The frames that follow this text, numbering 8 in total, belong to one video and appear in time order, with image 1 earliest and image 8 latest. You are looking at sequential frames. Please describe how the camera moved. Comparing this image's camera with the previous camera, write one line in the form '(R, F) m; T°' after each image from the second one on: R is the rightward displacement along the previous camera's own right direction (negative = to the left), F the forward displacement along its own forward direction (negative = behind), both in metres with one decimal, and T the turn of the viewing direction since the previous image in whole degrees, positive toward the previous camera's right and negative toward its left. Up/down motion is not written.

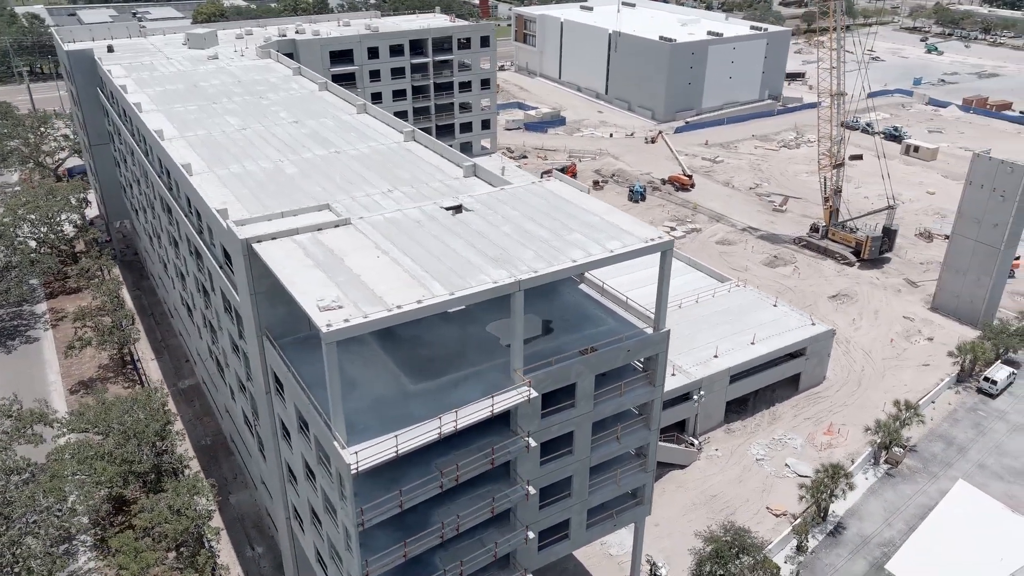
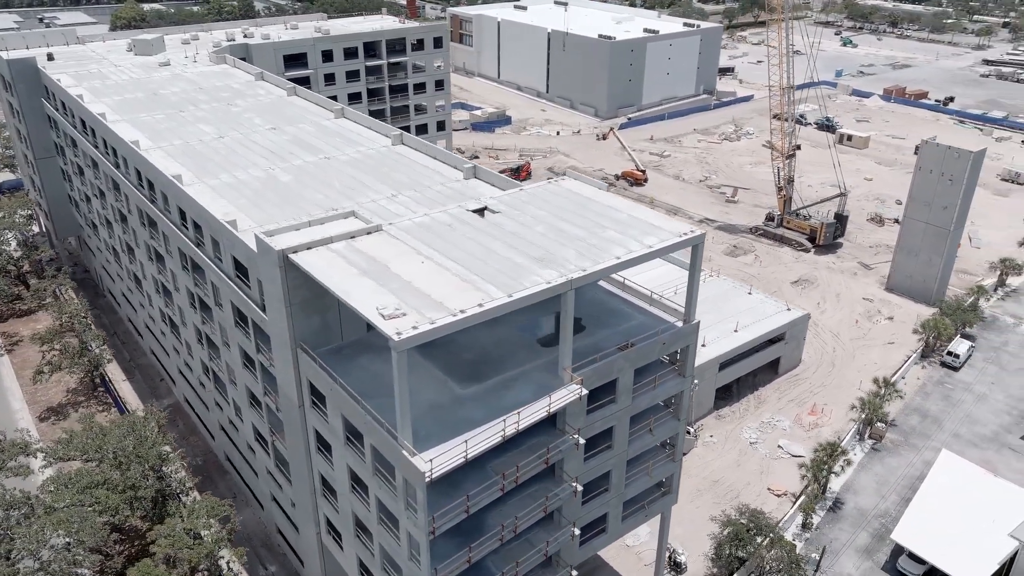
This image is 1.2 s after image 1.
(-4.1, +0.1) m; +5°
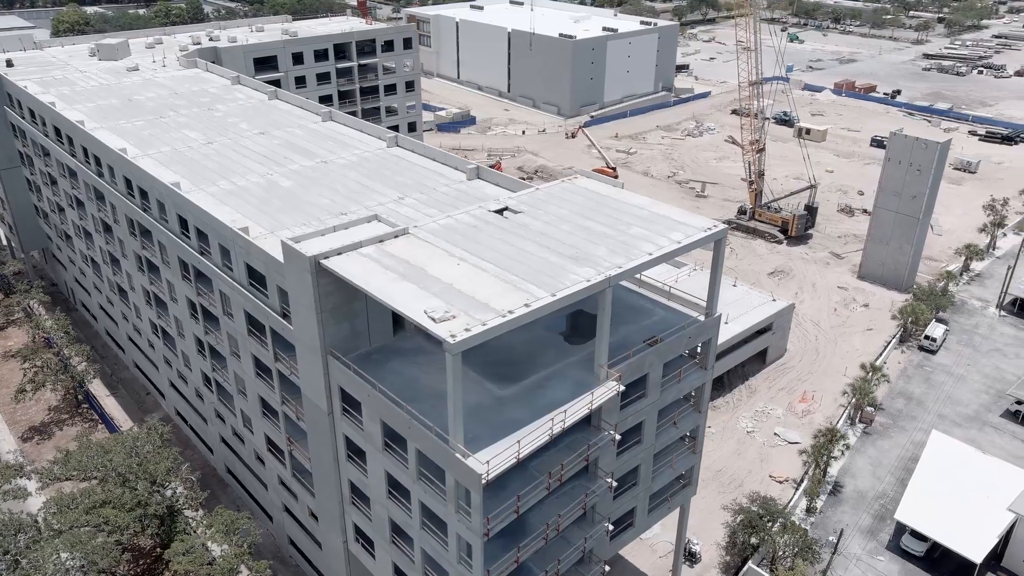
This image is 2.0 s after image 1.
(-2.9, +0.1) m; +3°
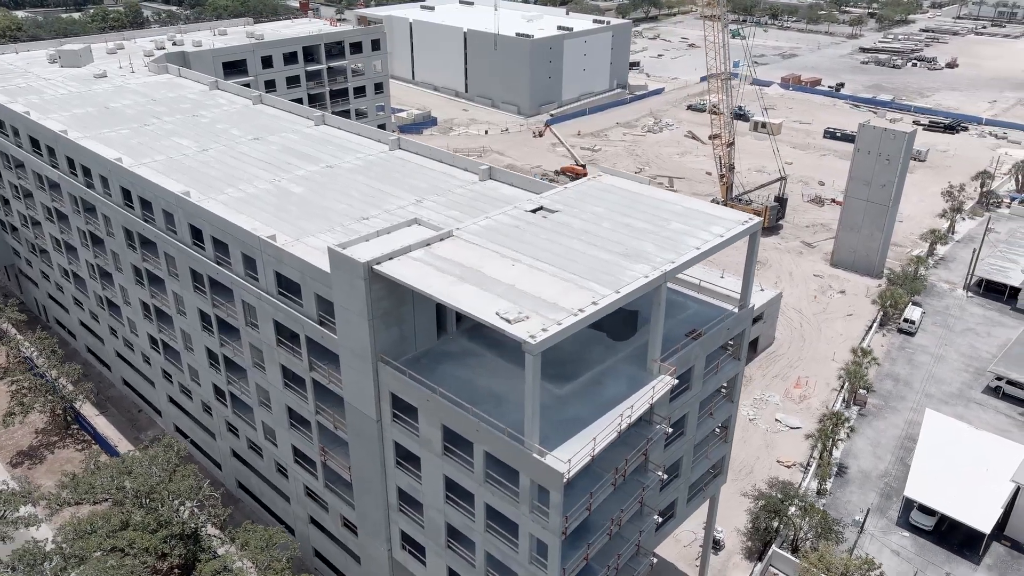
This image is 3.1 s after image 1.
(-3.8, +0.1) m; +4°
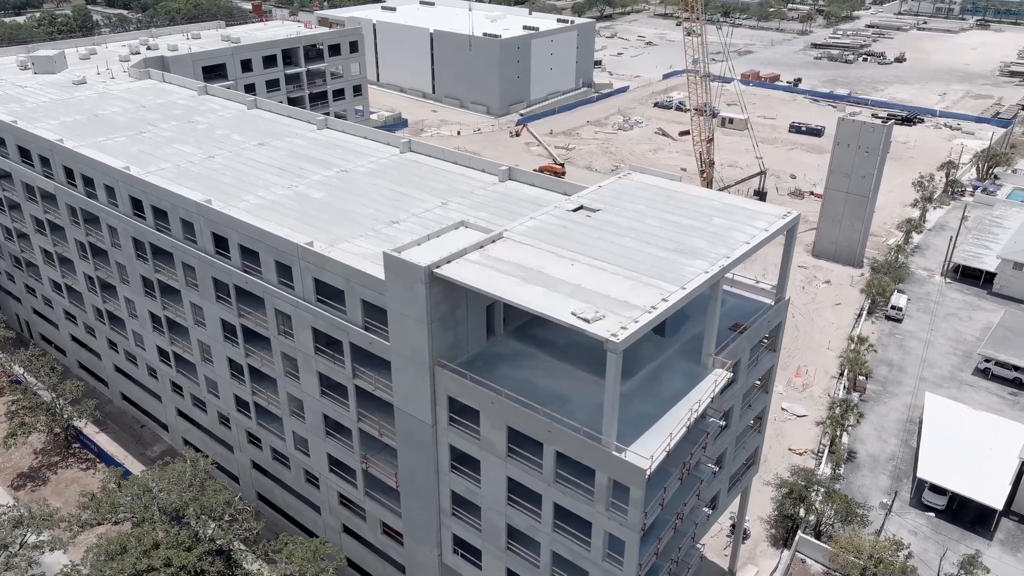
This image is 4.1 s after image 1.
(-3.7, +0.1) m; +3°
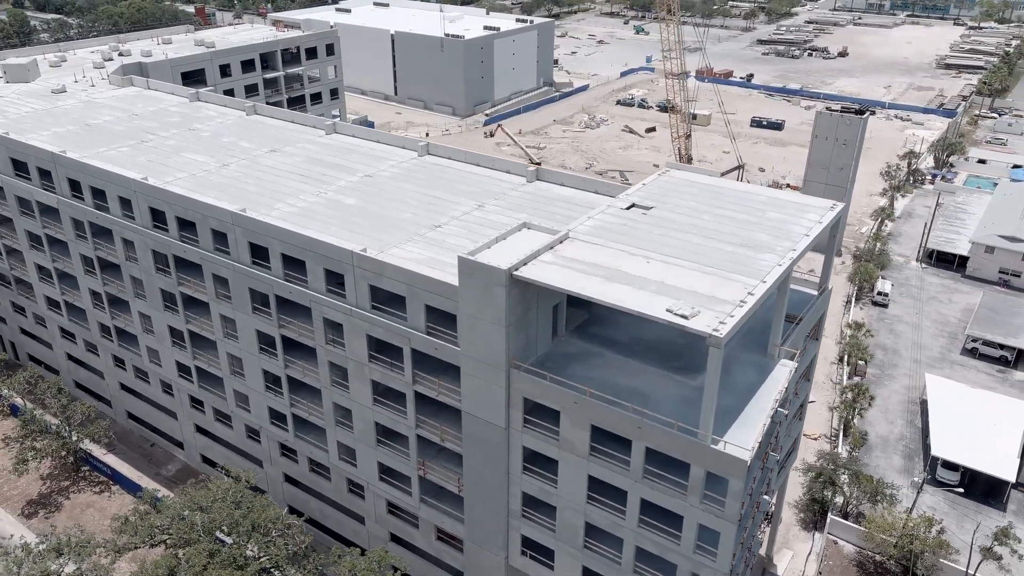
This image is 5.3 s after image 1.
(-4.6, +0.1) m; +4°
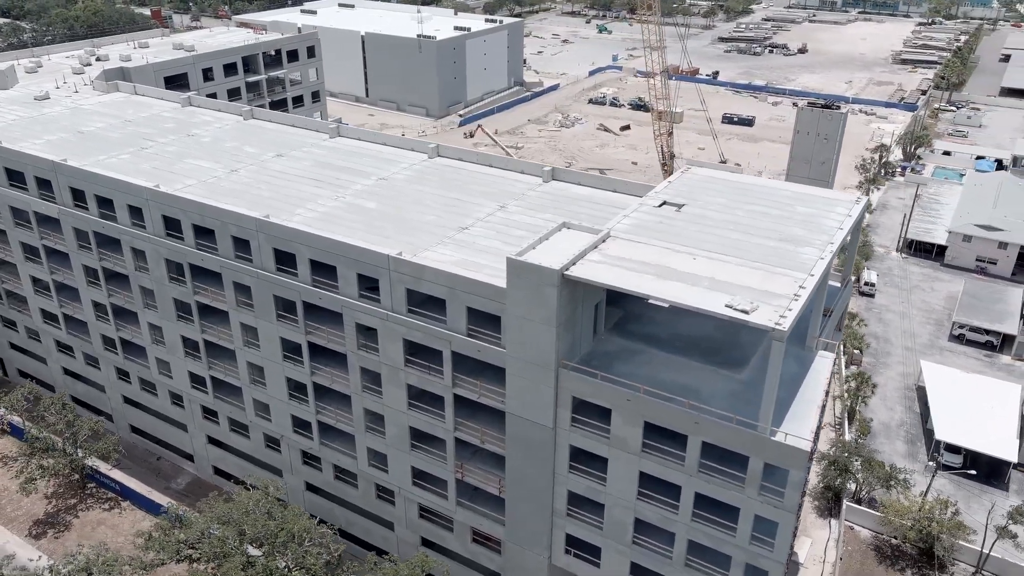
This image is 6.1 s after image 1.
(-3.1, 0.0) m; +3°
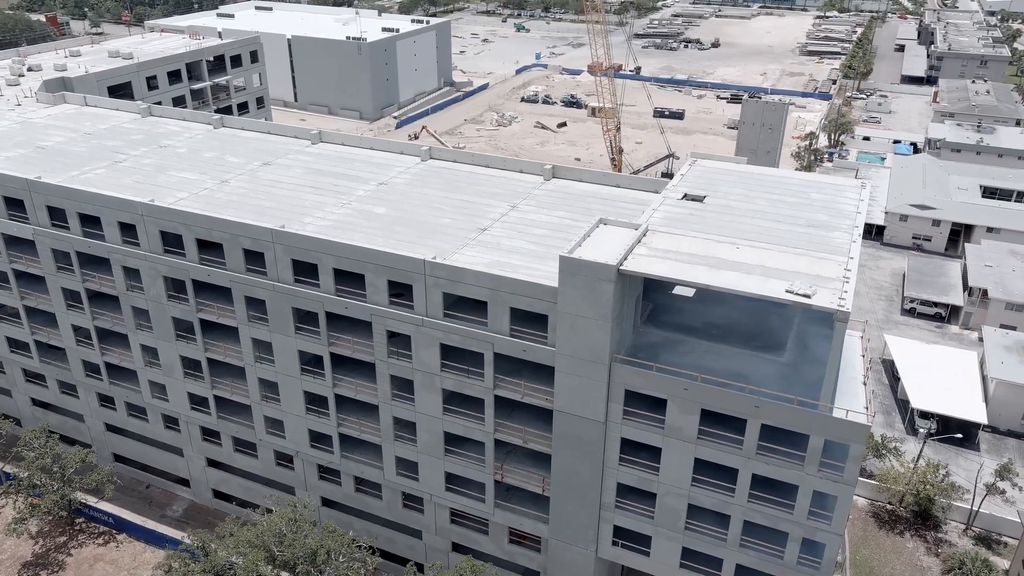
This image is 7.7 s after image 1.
(-4.8, +0.1) m; +6°
